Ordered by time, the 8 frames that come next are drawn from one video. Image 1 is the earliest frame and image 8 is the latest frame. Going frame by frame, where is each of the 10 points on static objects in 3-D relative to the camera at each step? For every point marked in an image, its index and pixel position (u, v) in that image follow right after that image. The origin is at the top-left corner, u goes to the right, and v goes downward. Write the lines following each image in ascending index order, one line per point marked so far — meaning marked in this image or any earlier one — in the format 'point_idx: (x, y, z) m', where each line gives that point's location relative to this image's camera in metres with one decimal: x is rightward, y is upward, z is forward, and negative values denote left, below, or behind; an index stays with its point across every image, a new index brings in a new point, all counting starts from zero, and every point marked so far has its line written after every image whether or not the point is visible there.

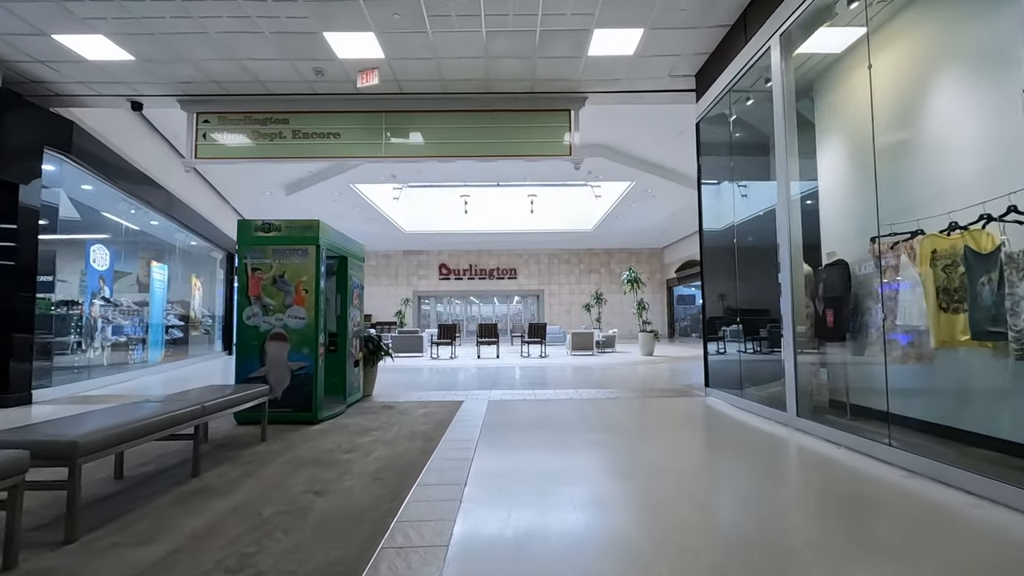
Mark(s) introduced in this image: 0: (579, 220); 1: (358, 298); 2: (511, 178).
0: (+2.3, +2.3, +18.5) m
1: (-1.5, -0.1, +5.2) m
2: (0.0, +2.4, +11.6) m
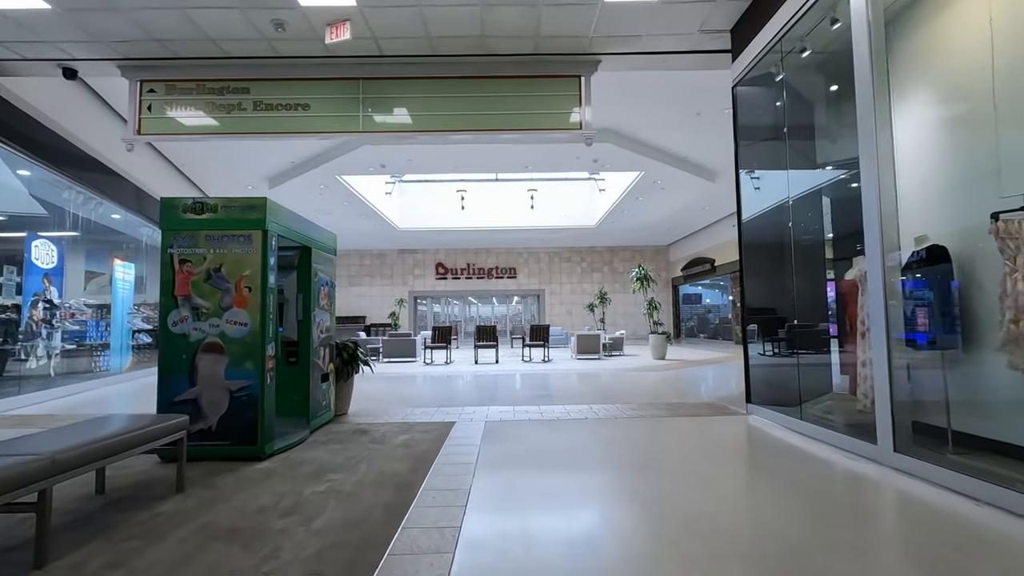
0: (+2.2, +2.4, +17.6) m
1: (-1.4, -0.1, +4.3) m
2: (-0.1, +2.4, +10.7) m
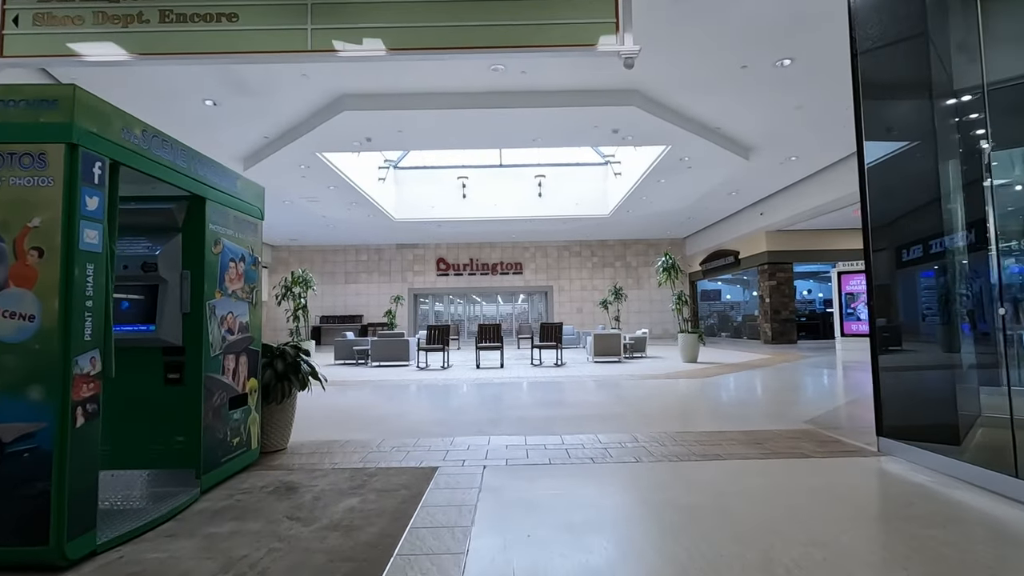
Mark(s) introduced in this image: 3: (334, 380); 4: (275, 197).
0: (+2.4, +2.5, +16.2) m
1: (-1.4, 0.0, +2.8) m
2: (+0.1, +2.5, +9.2) m
3: (-2.6, -1.3, +8.2) m
4: (-5.6, +2.2, +13.1) m
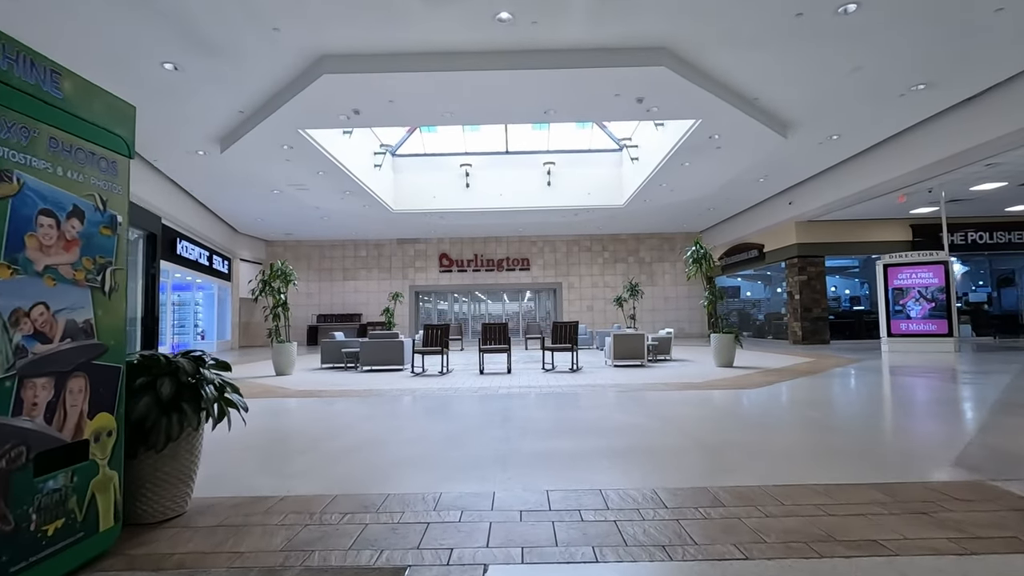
0: (+2.6, +2.6, +15.0) m
1: (-1.3, +0.1, +1.7) m
2: (+0.2, +2.6, +8.1) m
3: (-2.5, -1.3, +7.0) m
4: (-5.5, +2.3, +11.9) m
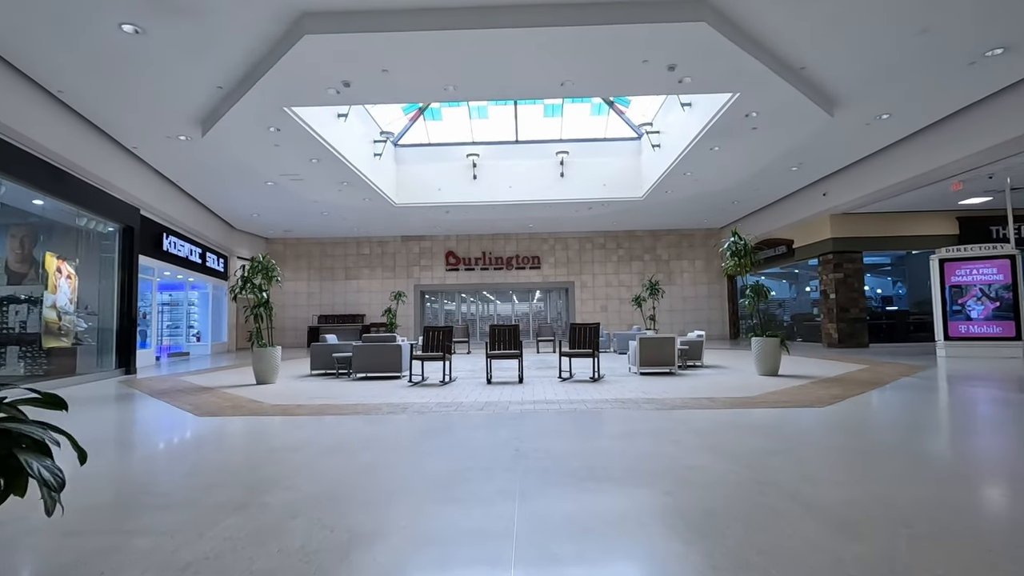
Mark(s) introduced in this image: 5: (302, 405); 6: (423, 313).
0: (+2.9, +2.7, +13.9) m
1: (-1.3, +0.2, +0.7) m
2: (+0.3, +2.6, +7.1) m
3: (-2.4, -1.2, +6.1) m
4: (-5.3, +2.3, +11.0) m
5: (-2.2, -1.2, +5.6) m
6: (-3.2, -0.9, +19.5) m
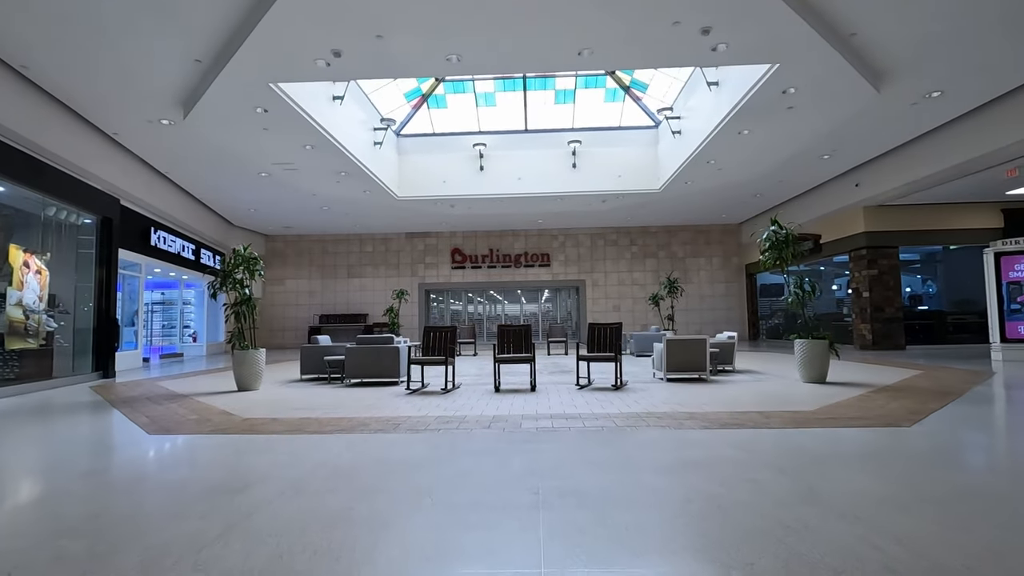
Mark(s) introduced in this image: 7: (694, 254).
0: (+3.1, +2.7, +13.1) m
1: (-1.2, +0.2, -0.1) m
2: (+0.5, +2.7, +6.3) m
3: (-2.3, -1.2, +5.3) m
4: (-5.1, +2.4, +10.3) m
5: (-2.1, -1.1, +4.9) m
6: (-2.9, -0.8, +18.7) m
7: (+6.1, +1.1, +18.3) m
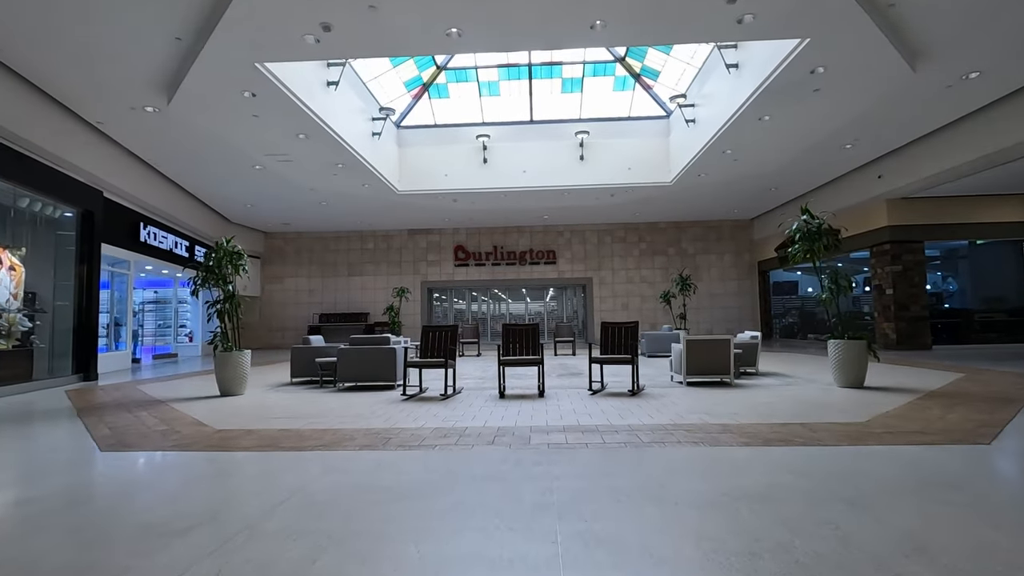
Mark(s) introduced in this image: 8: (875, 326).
0: (+3.2, +2.8, +12.5) m
1: (-1.2, +0.3, -0.6) m
2: (+0.5, +2.7, +5.7) m
3: (-2.2, -1.1, +4.8) m
4: (-5.0, +2.4, +9.8) m
5: (-2.0, -1.1, +4.3) m
6: (-2.7, -0.8, +18.2) m
7: (+6.2, +1.2, +17.7) m
8: (+8.1, -0.8, +12.1) m
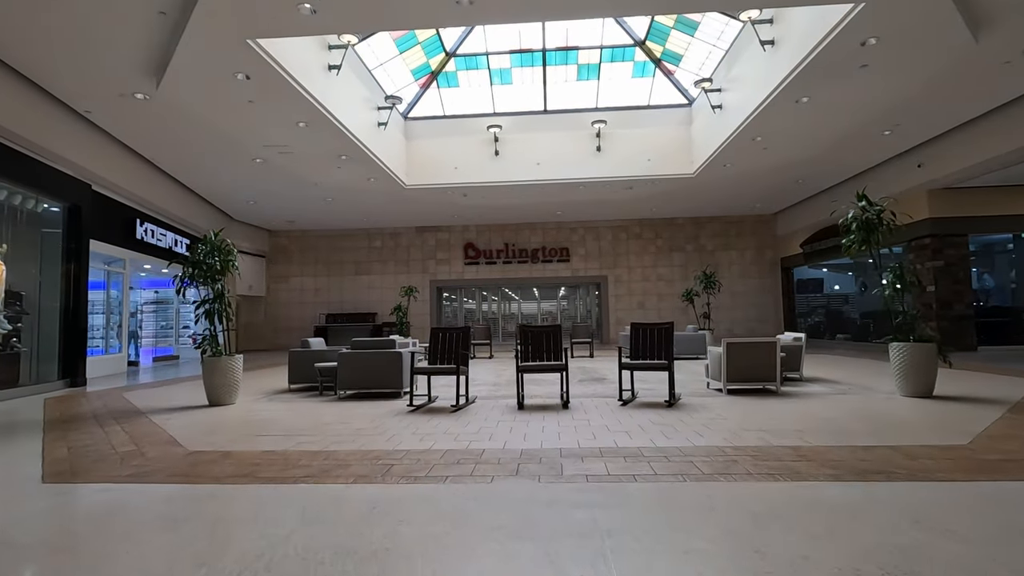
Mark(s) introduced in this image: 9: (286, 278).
0: (+3.5, +2.8, +11.8) m
1: (-1.1, +0.3, -1.2) m
2: (+0.7, +2.8, +5.1) m
3: (-2.1, -1.1, +4.2) m
4: (-4.8, +2.4, +9.2) m
5: (-1.8, -1.1, +3.8) m
6: (-2.3, -0.7, +17.6) m
7: (+6.6, +1.3, +17.0) m
8: (+8.3, -0.8, +11.4) m
9: (-7.3, +0.3, +17.6) m
